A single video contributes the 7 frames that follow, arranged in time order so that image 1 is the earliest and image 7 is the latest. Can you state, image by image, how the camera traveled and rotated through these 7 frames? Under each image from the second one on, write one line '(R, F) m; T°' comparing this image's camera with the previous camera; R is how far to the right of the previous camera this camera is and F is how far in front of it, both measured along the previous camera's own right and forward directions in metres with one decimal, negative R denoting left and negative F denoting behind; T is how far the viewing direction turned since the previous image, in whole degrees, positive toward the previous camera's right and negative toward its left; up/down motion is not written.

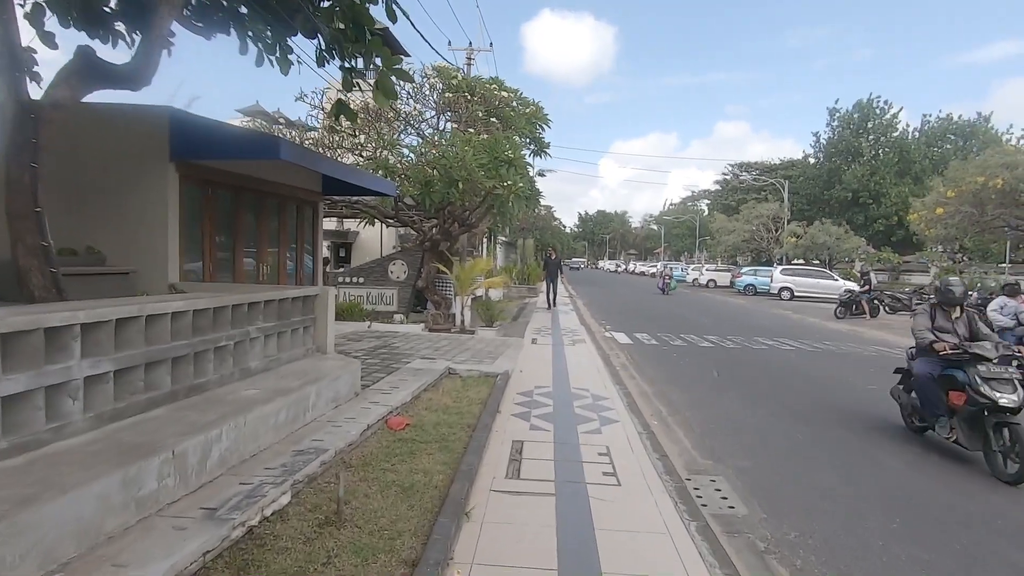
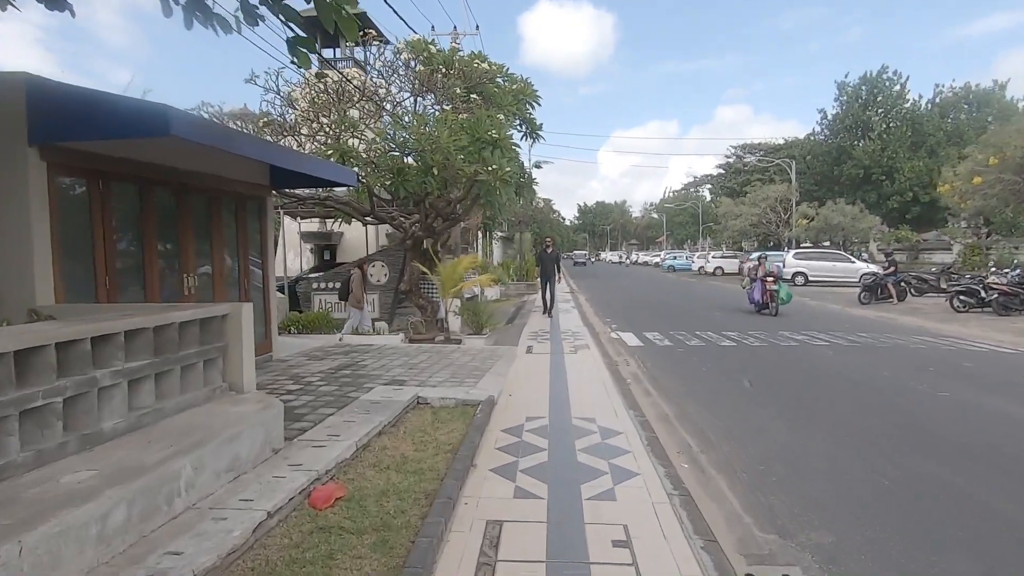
(+0.3, +1.9) m; 0°
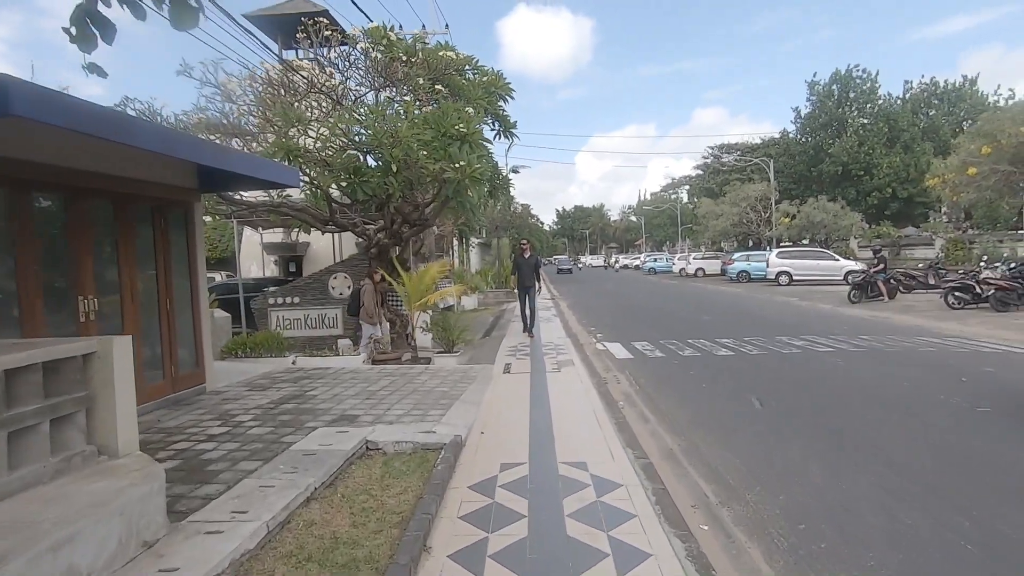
(+0.1, +1.3) m; +2°
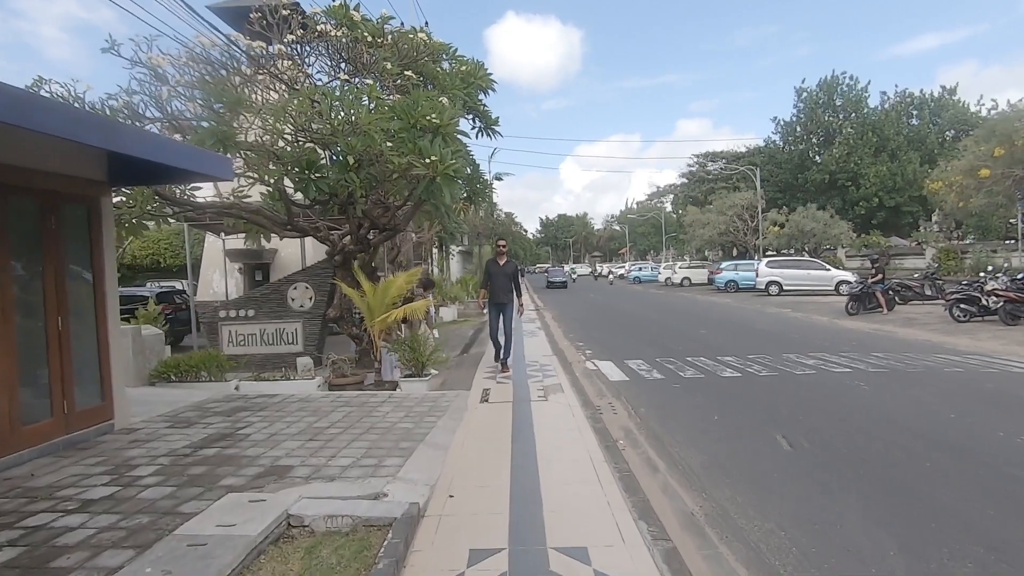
(+0.1, +1.5) m; +2°
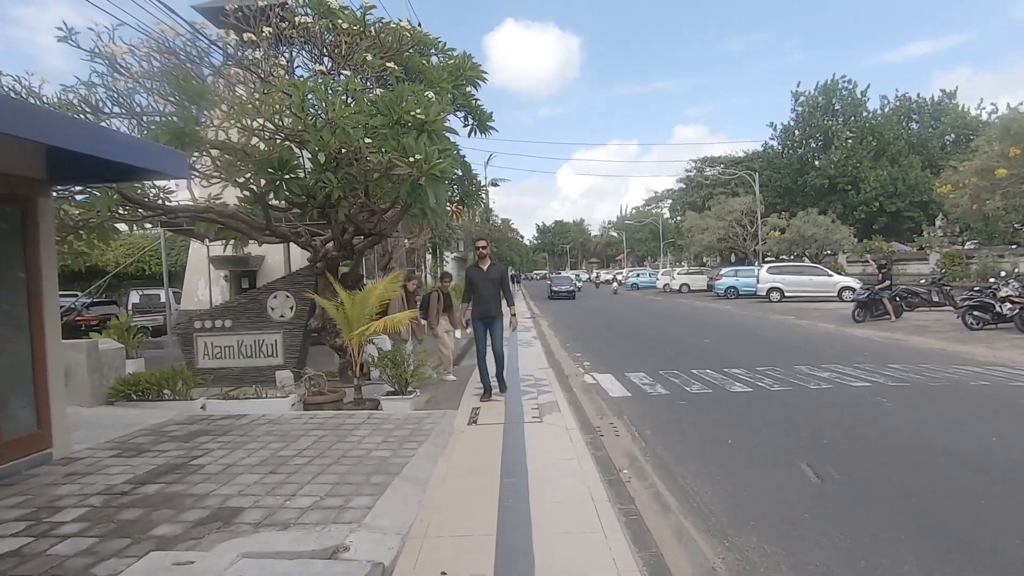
(+0.1, +0.8) m; 0°
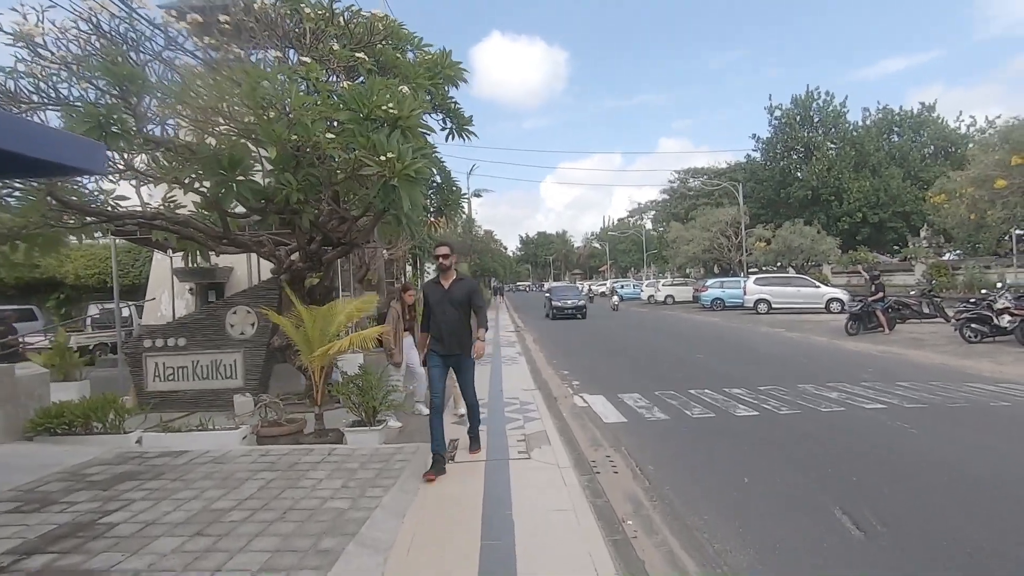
(0.0, +1.0) m; +2°
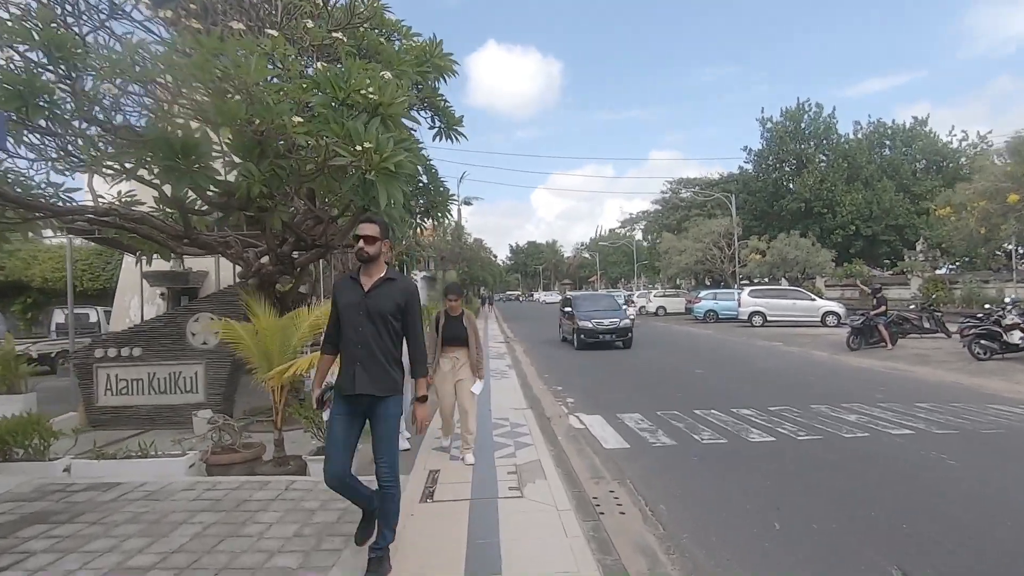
(0.0, +0.9) m; +1°
